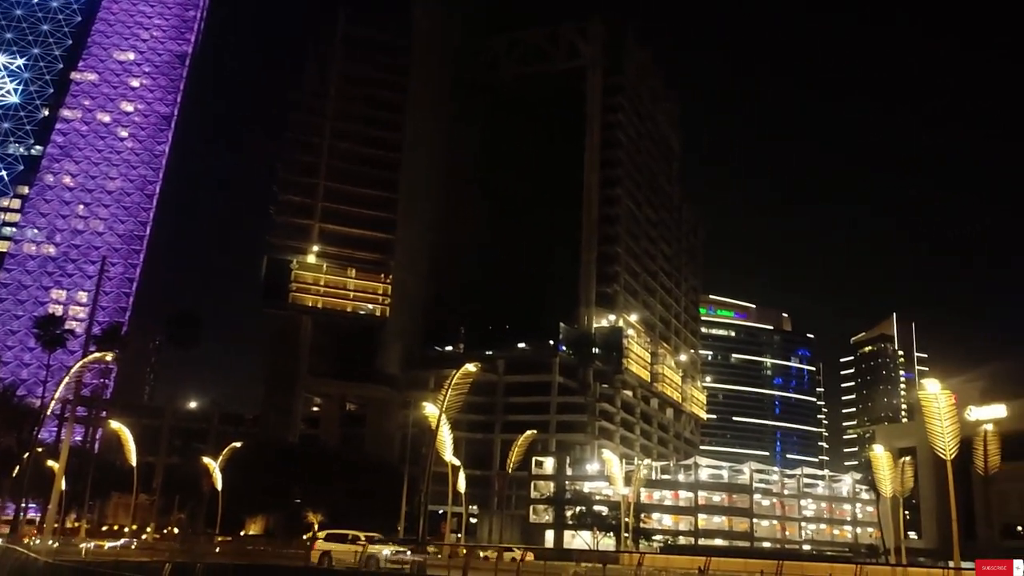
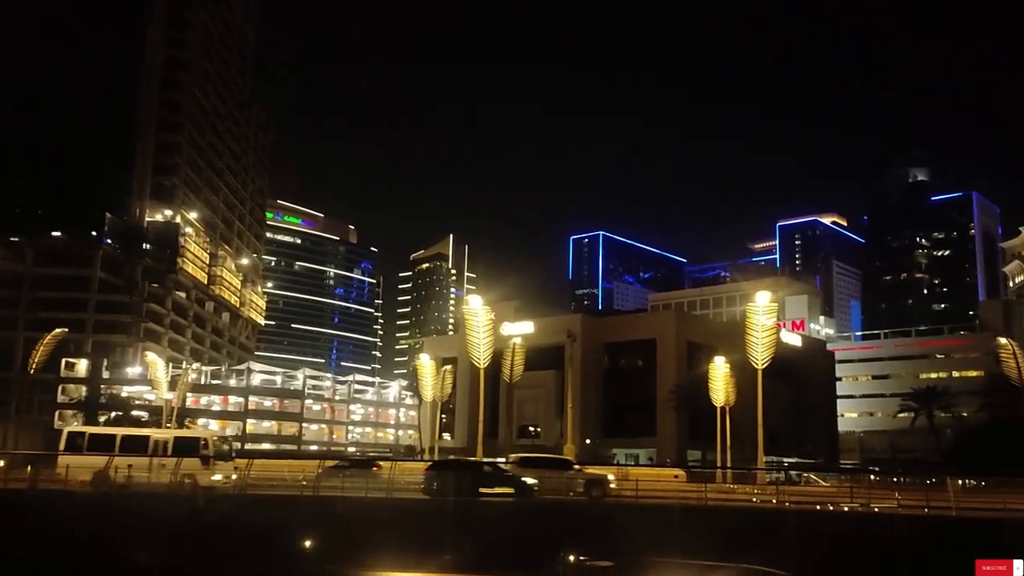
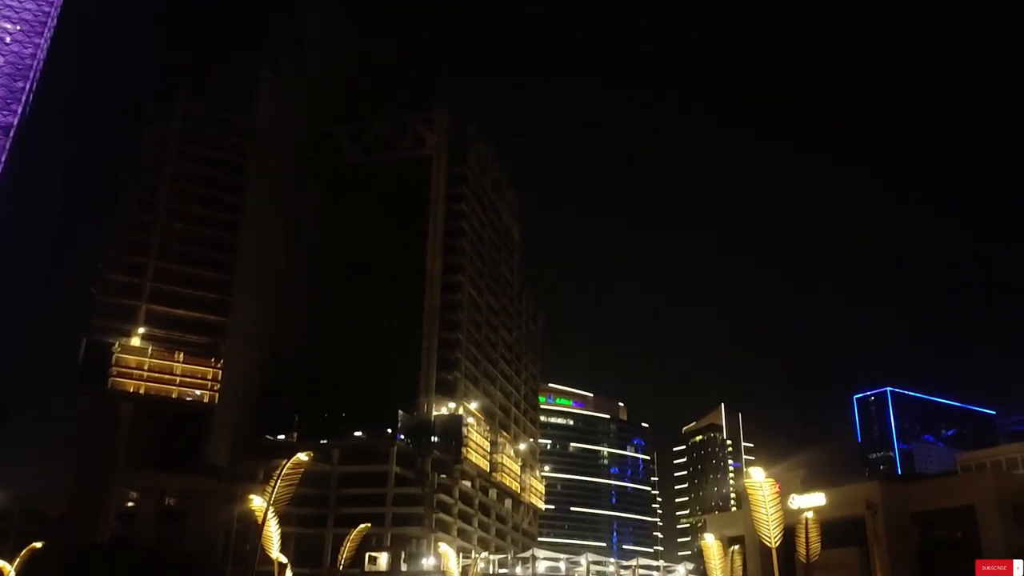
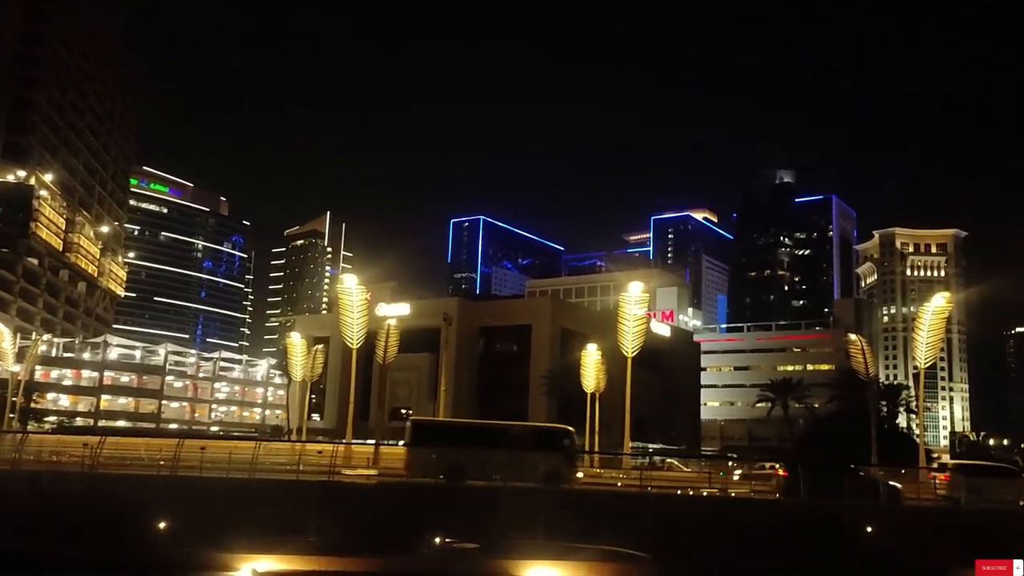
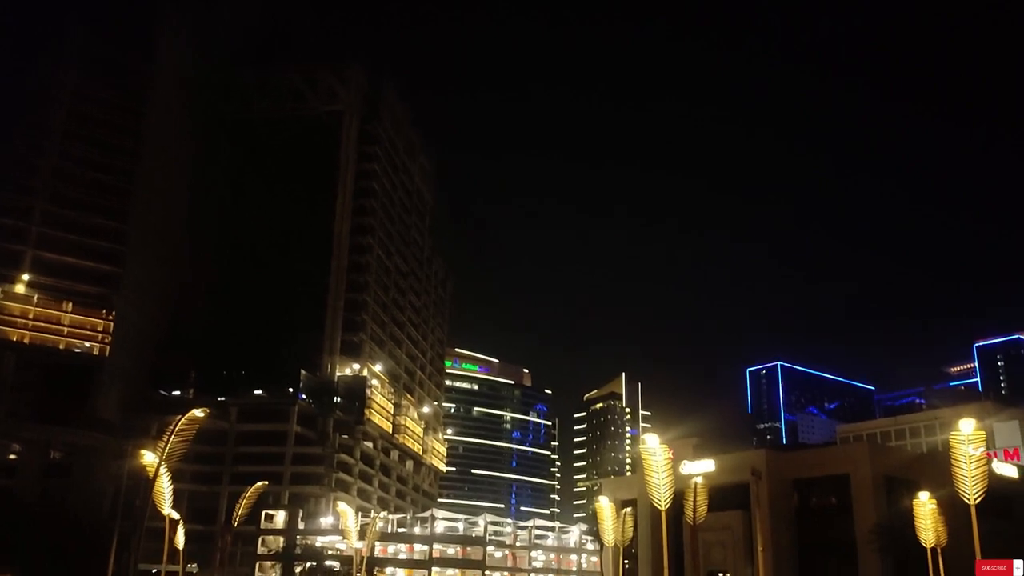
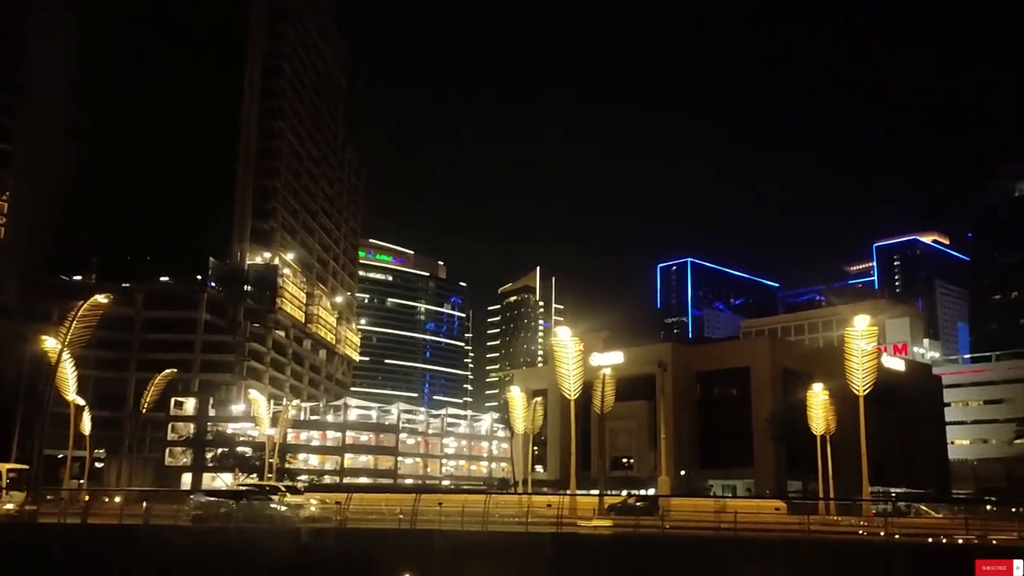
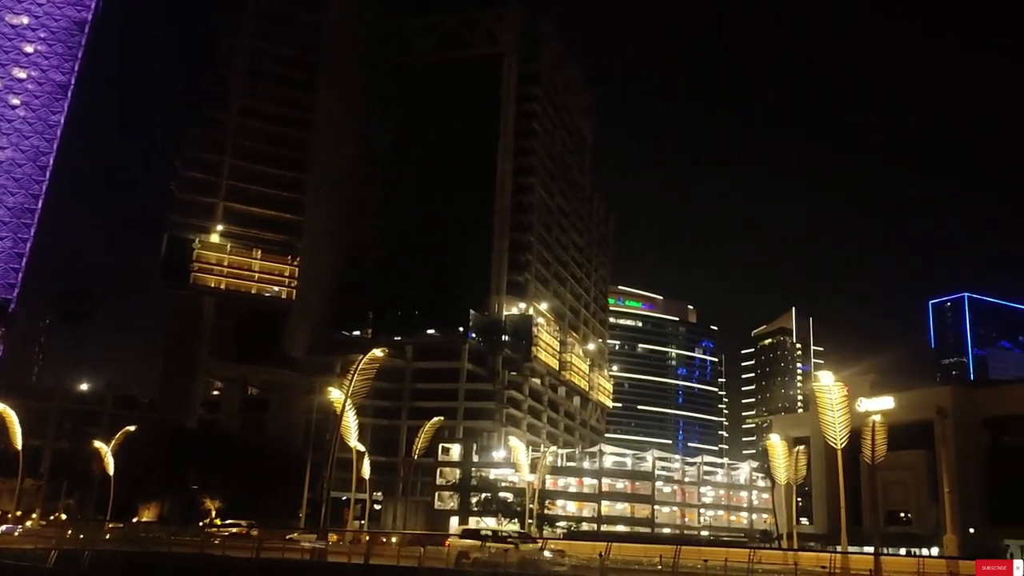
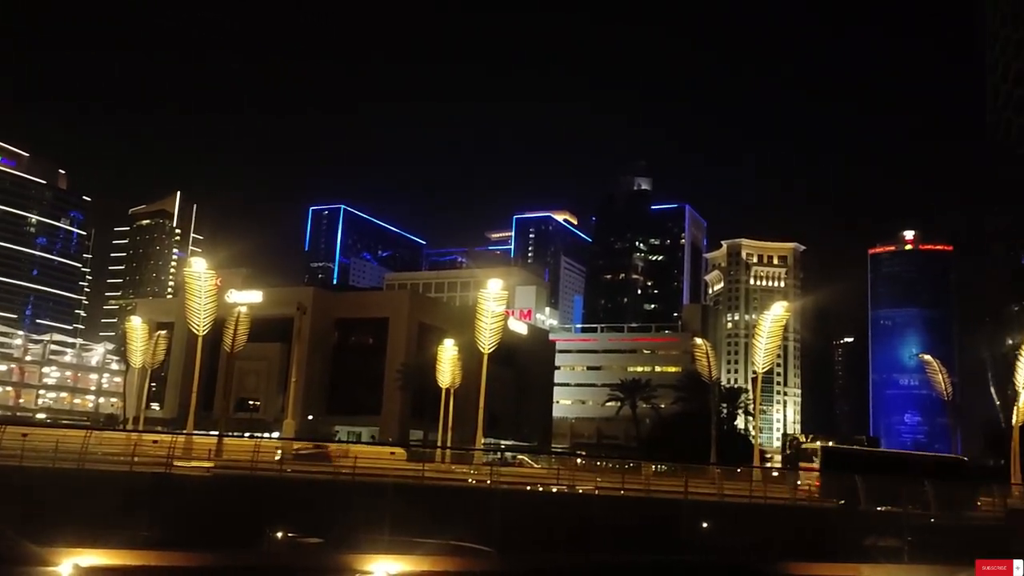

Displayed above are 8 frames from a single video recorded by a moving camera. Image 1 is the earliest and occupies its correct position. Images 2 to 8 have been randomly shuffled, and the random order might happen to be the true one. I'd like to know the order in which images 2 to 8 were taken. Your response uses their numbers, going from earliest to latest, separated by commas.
7, 3, 5, 6, 2, 4, 8
